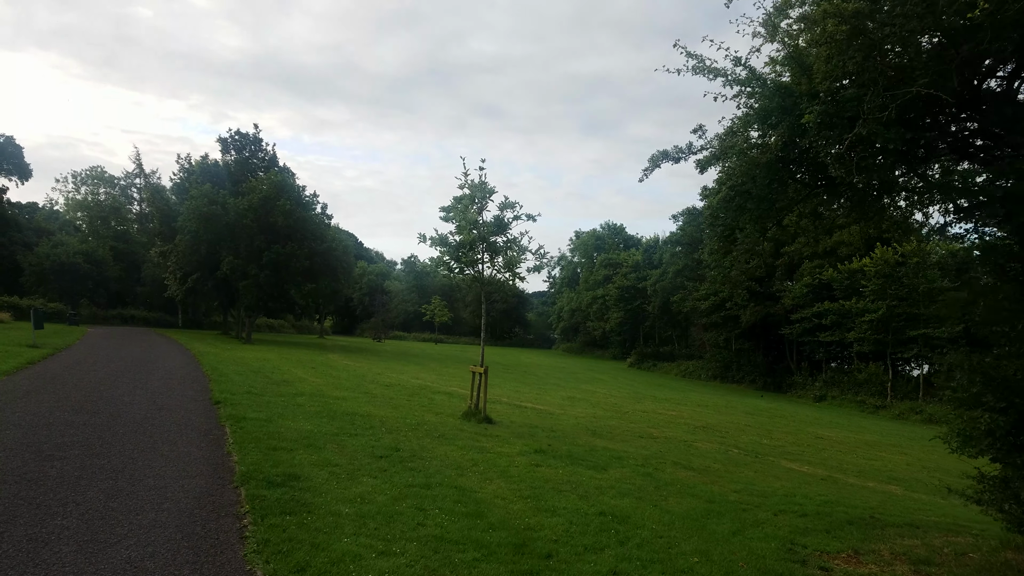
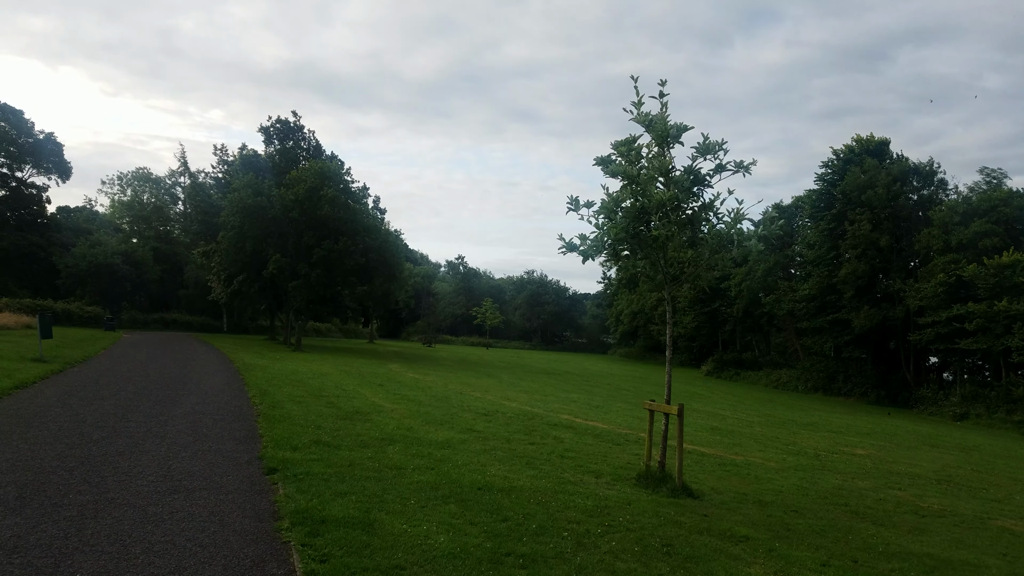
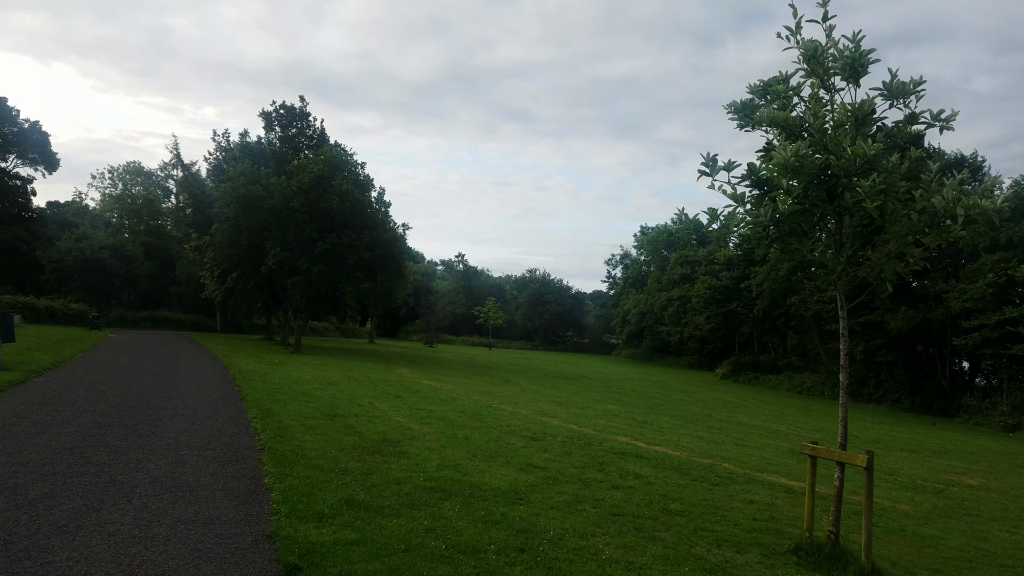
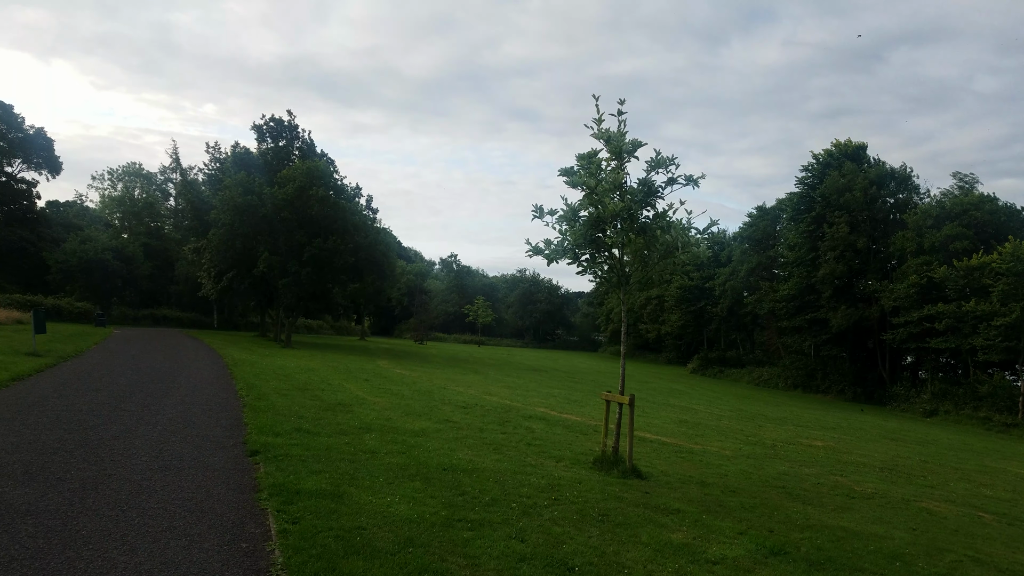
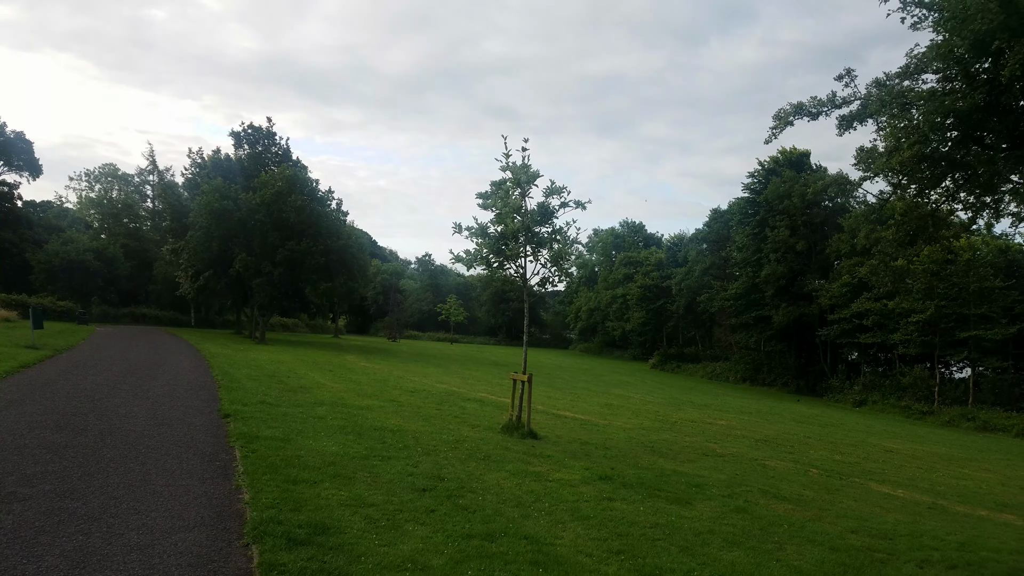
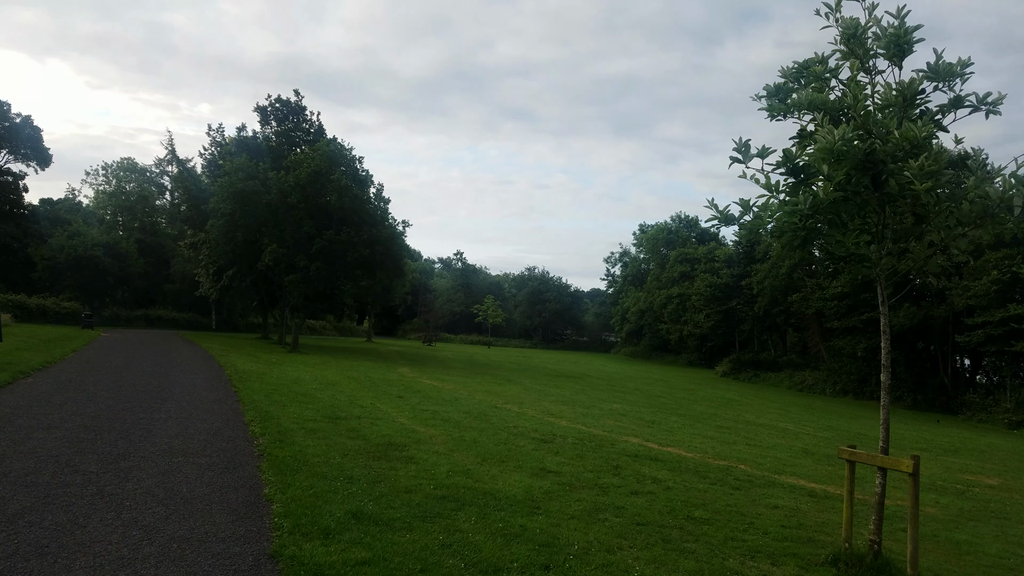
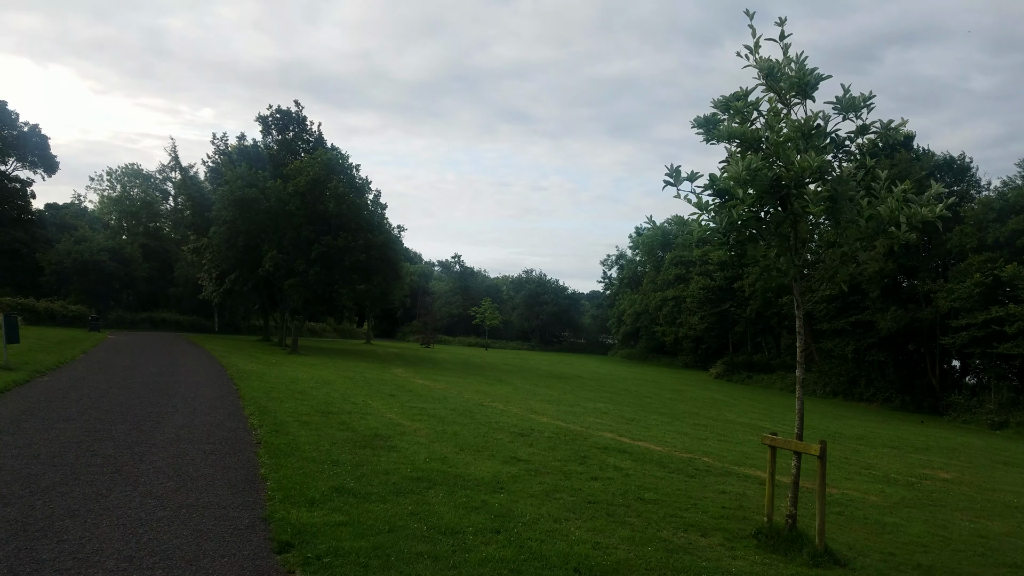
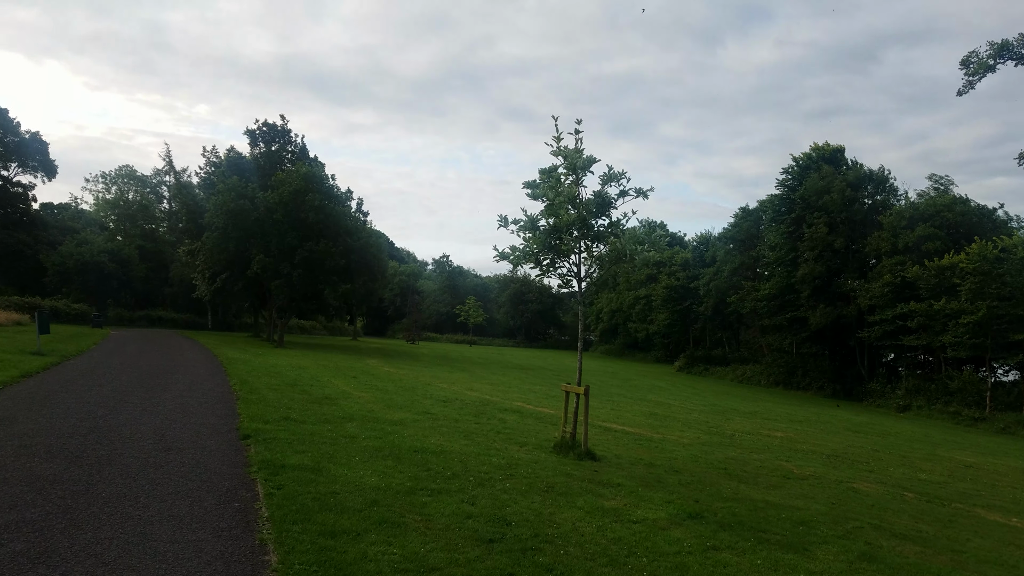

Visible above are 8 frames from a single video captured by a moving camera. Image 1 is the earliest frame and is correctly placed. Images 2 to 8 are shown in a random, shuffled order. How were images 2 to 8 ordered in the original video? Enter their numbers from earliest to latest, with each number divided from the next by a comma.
5, 8, 4, 2, 7, 3, 6
